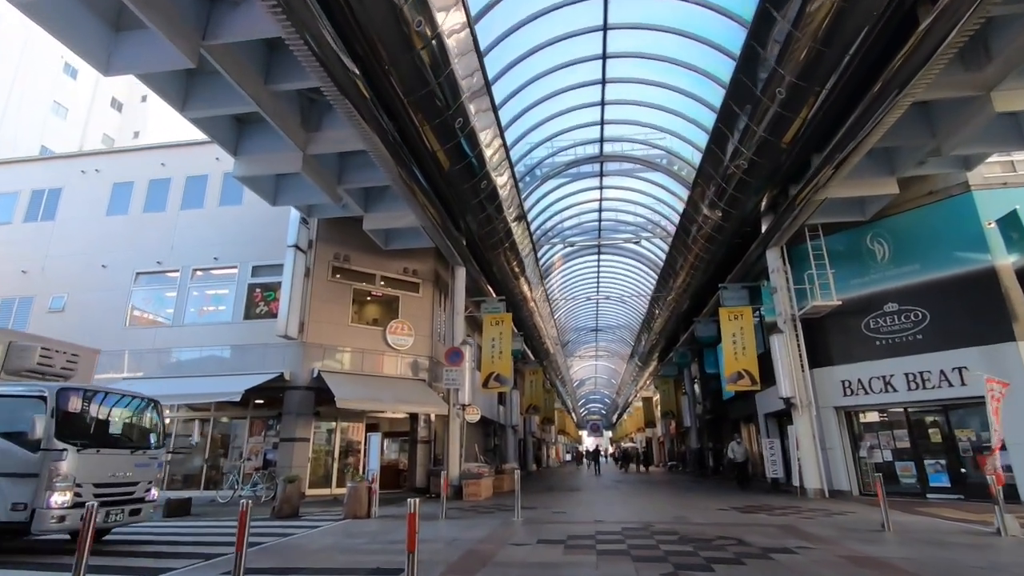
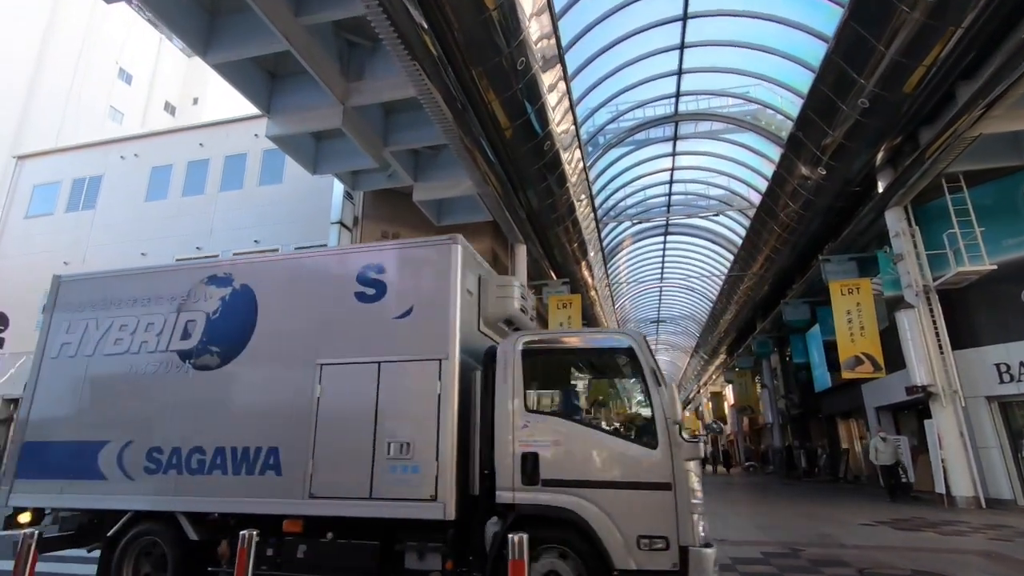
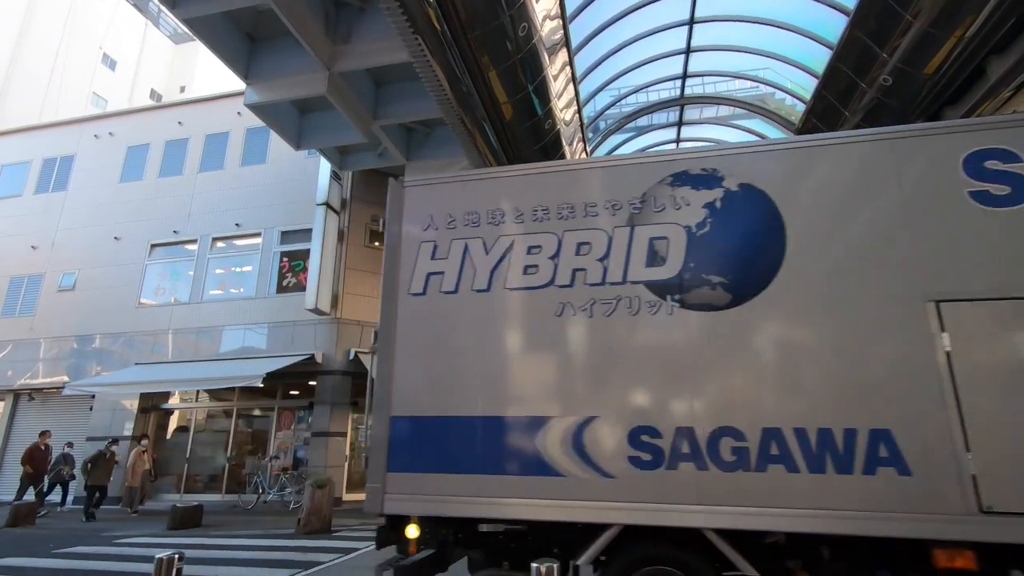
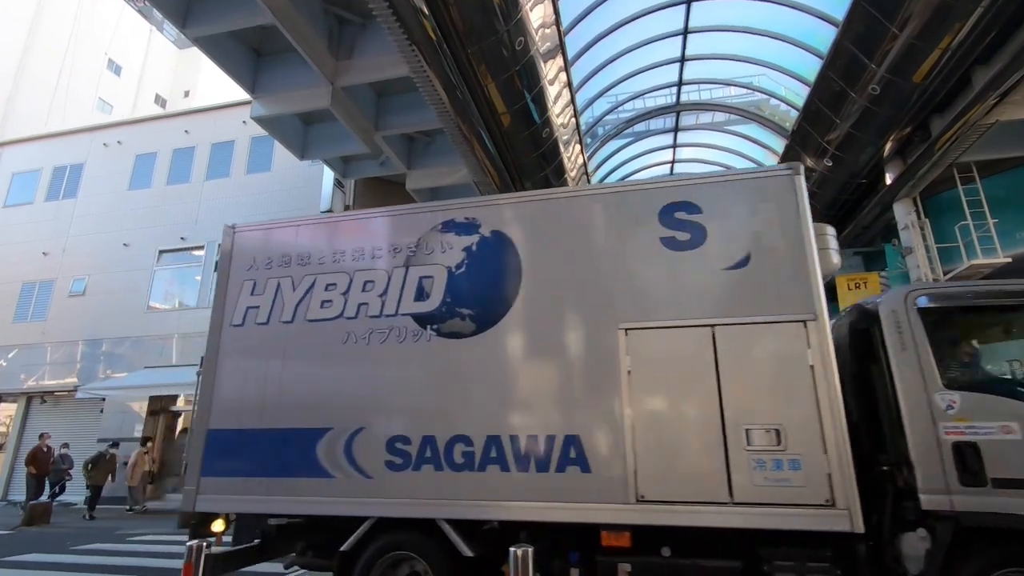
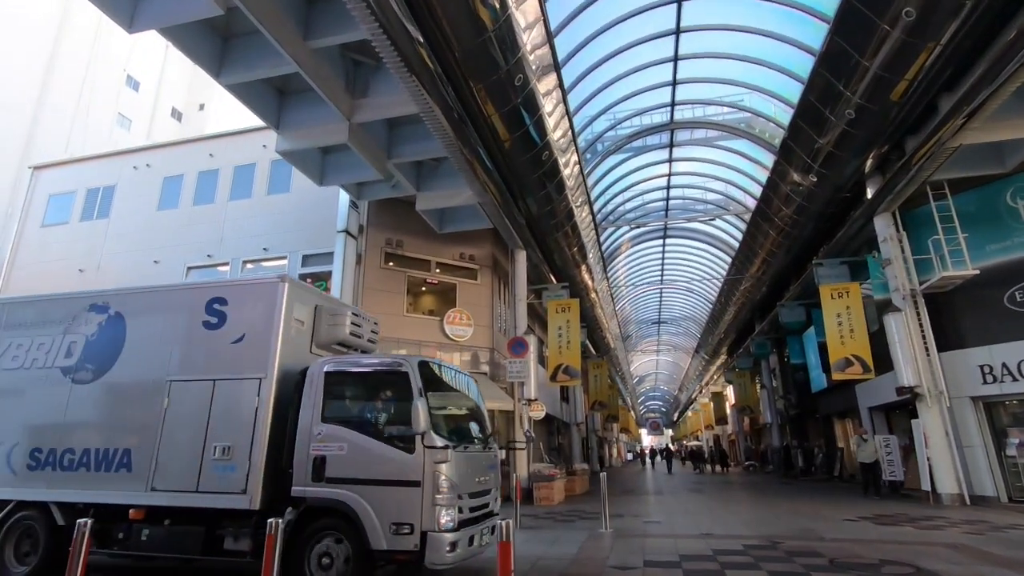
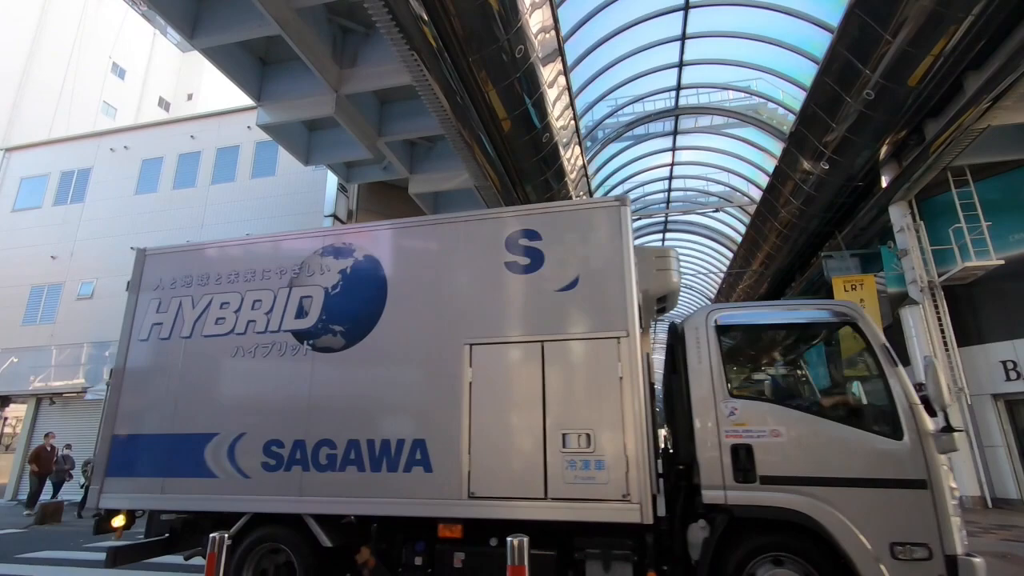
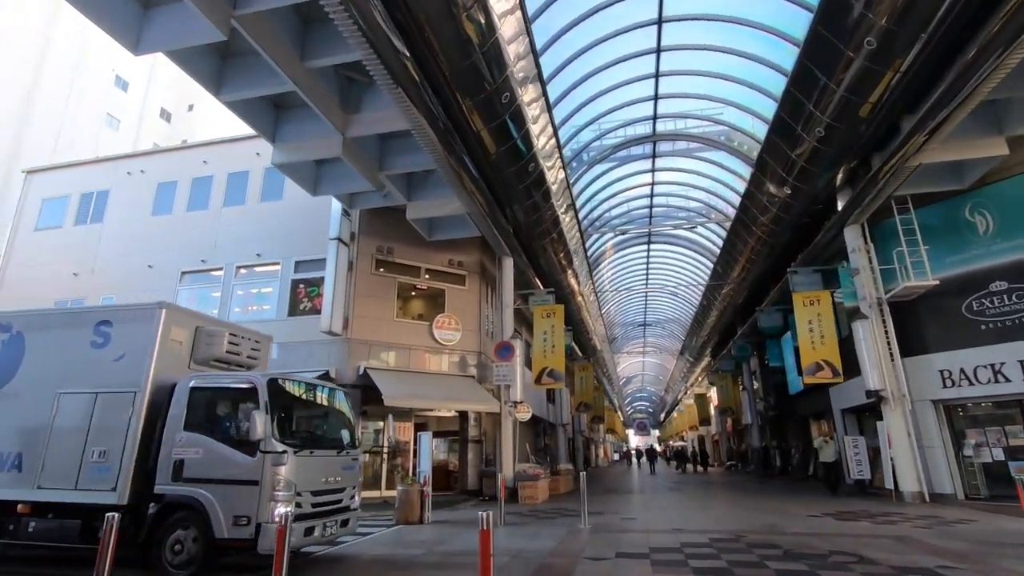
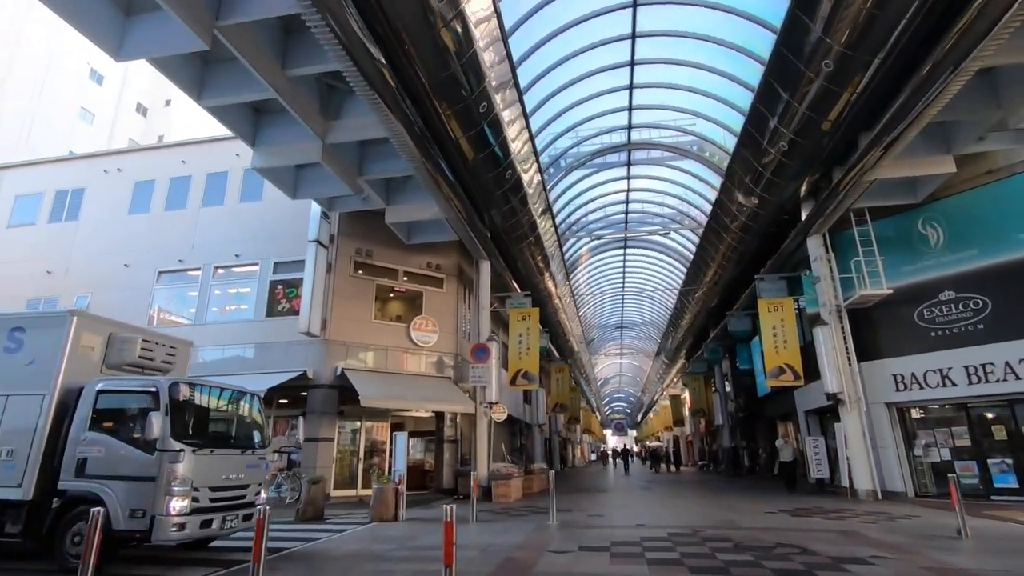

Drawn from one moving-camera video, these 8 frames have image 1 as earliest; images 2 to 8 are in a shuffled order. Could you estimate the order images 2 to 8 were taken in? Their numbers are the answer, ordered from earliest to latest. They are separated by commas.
8, 7, 5, 2, 6, 4, 3
